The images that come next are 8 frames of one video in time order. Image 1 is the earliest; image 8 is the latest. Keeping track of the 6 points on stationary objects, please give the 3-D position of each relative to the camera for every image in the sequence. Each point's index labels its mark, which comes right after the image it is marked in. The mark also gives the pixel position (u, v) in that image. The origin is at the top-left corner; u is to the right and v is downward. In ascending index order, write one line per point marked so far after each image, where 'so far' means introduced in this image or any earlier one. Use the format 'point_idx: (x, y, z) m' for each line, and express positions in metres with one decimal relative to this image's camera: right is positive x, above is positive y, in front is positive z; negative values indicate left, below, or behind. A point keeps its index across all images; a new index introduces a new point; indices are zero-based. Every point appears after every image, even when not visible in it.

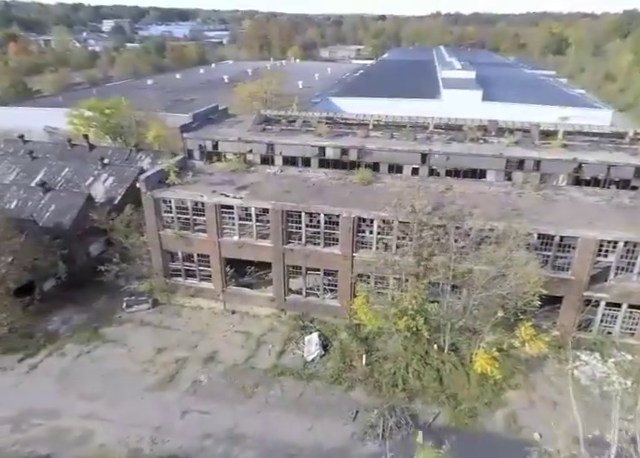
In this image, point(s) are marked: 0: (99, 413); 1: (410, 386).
0: (-9.0, -7.5, +17.7) m
1: (+3.8, -6.7, +18.5) m
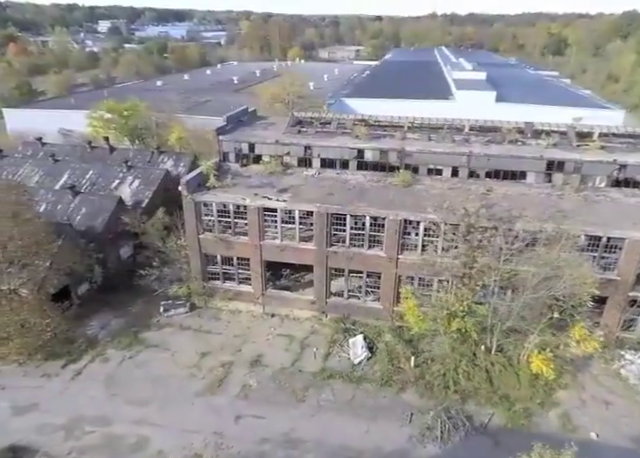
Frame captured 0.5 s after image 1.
0: (-6.8, -7.6, +17.6) m
1: (+6.0, -6.8, +18.6) m
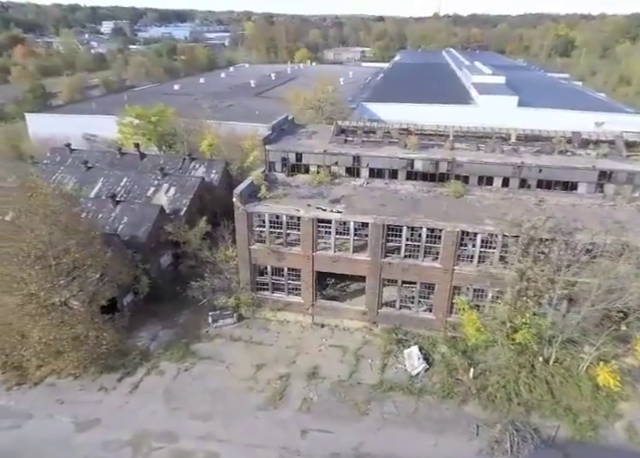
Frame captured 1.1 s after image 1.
0: (-4.1, -8.2, +17.5) m
1: (+8.7, -7.3, +18.6) m
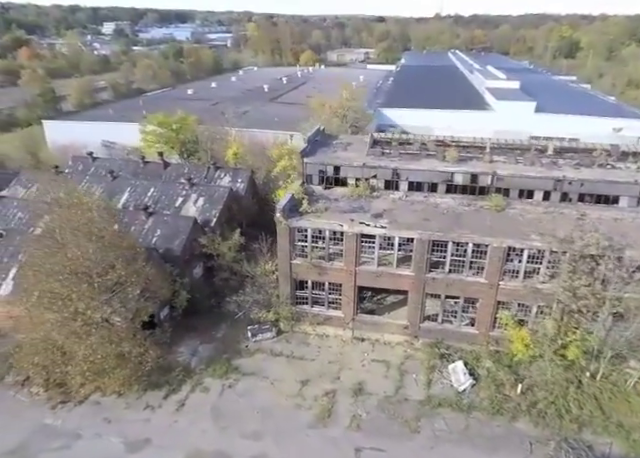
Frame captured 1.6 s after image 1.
0: (-1.9, -8.9, +17.4) m
1: (+10.8, -8.0, +18.6) m
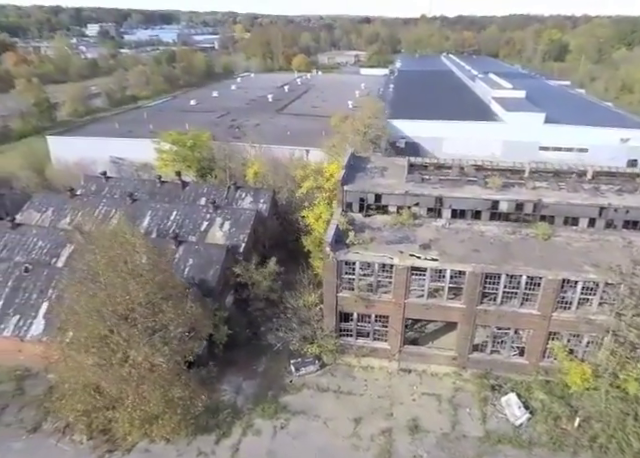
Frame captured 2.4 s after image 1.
0: (+0.7, -10.6, +16.9) m
1: (+13.4, -9.4, +18.5) m
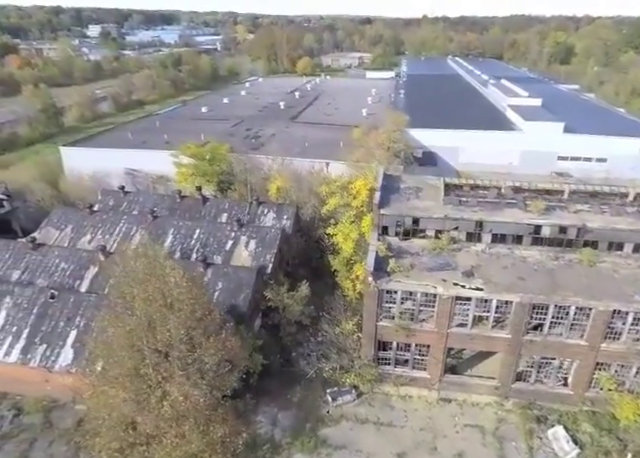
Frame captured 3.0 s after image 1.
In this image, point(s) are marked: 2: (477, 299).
0: (+2.6, -11.8, +16.2) m
1: (+15.3, -10.7, +17.9) m
2: (+7.2, -3.2, +19.8) m
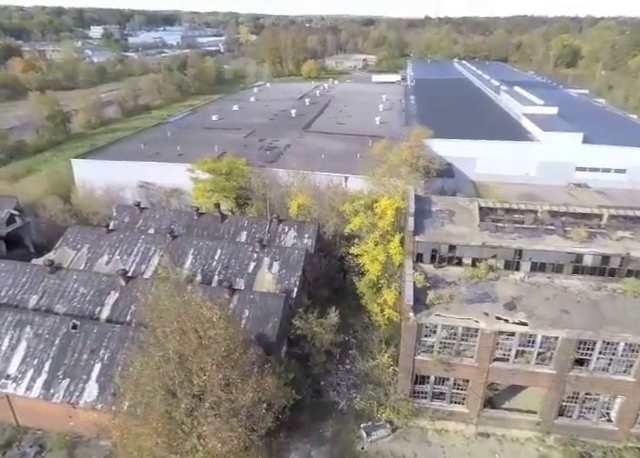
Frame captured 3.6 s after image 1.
0: (+4.2, -13.2, +15.4) m
1: (+16.9, -12.1, +17.2) m
2: (+8.8, -4.6, +19.0) m
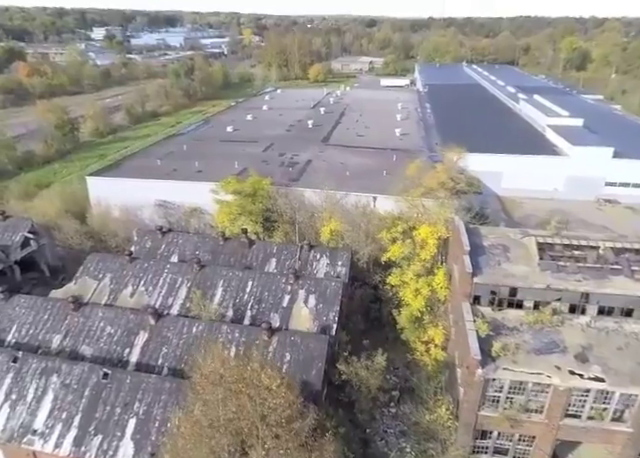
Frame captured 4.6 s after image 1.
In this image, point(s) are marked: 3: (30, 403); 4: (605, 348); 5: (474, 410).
0: (+6.6, -15.2, +13.9) m
1: (+19.3, -14.0, +15.6) m
2: (+11.1, -6.5, +17.4) m
3: (-13.1, -7.9, +19.7) m
4: (+12.3, -5.2, +18.8) m
5: (+6.5, -7.7, +18.4) m
